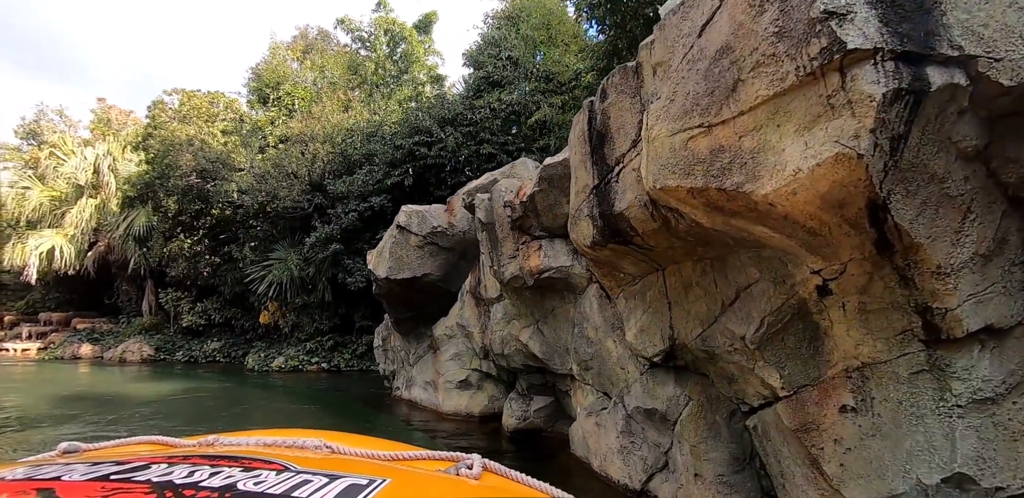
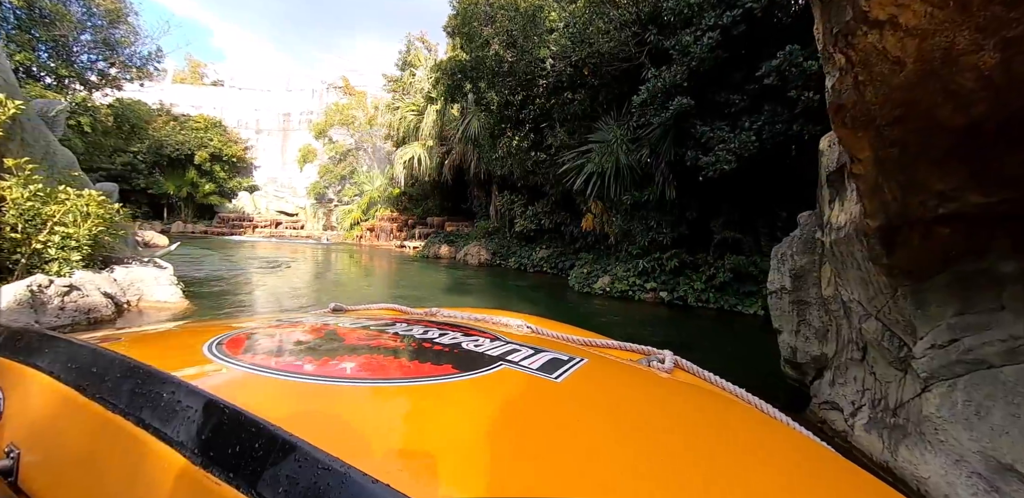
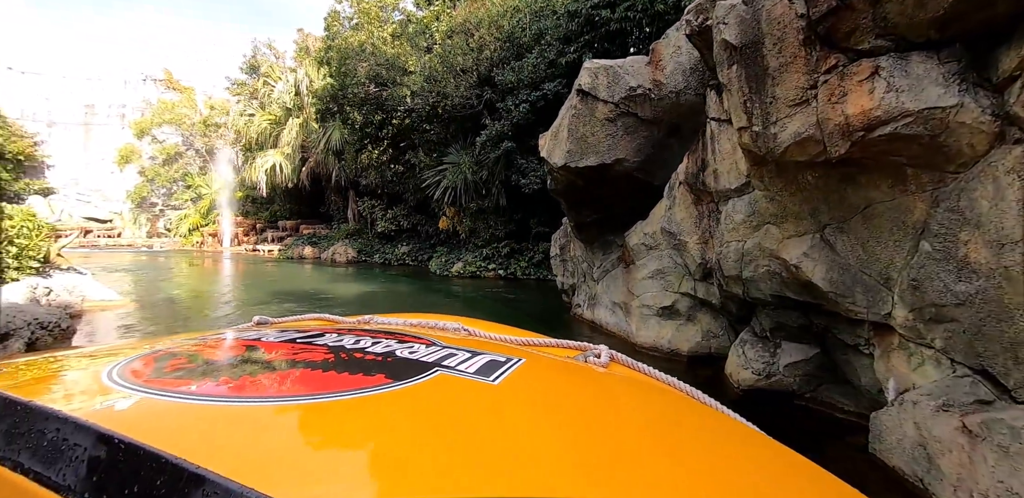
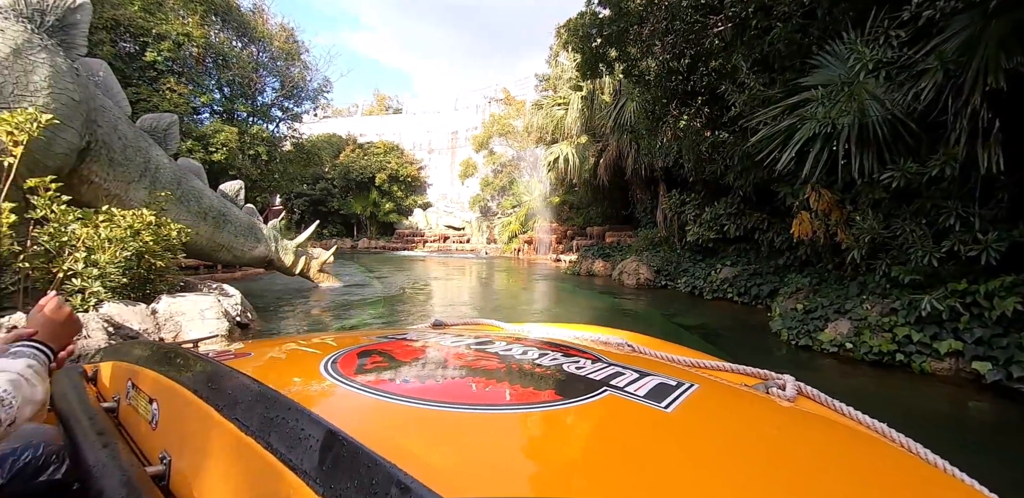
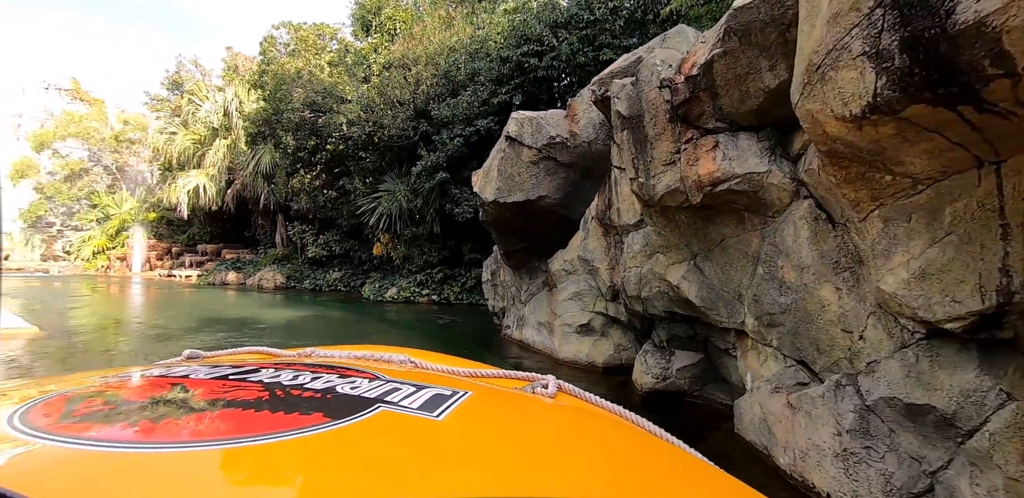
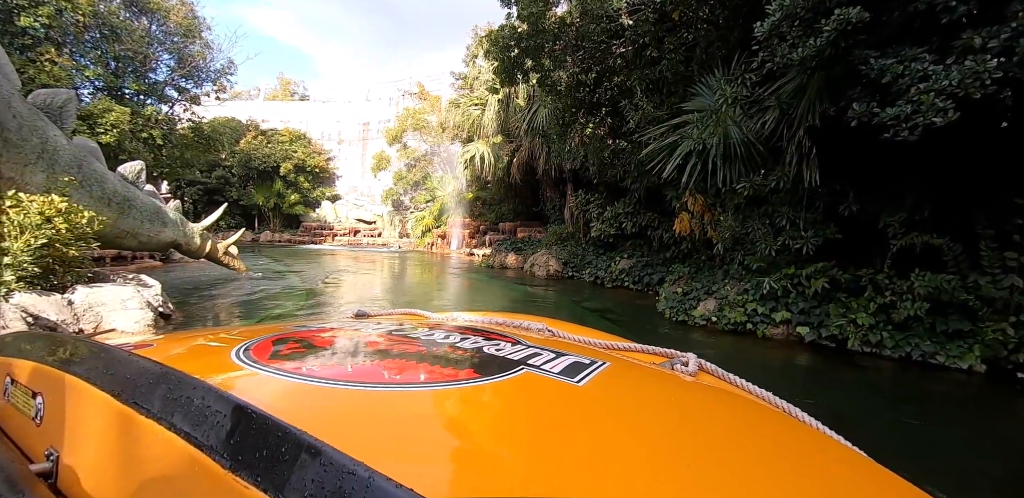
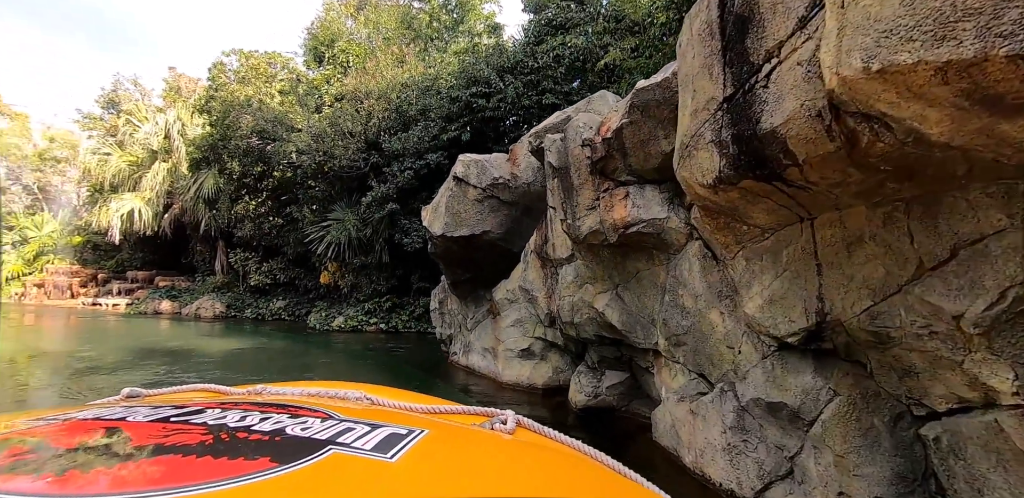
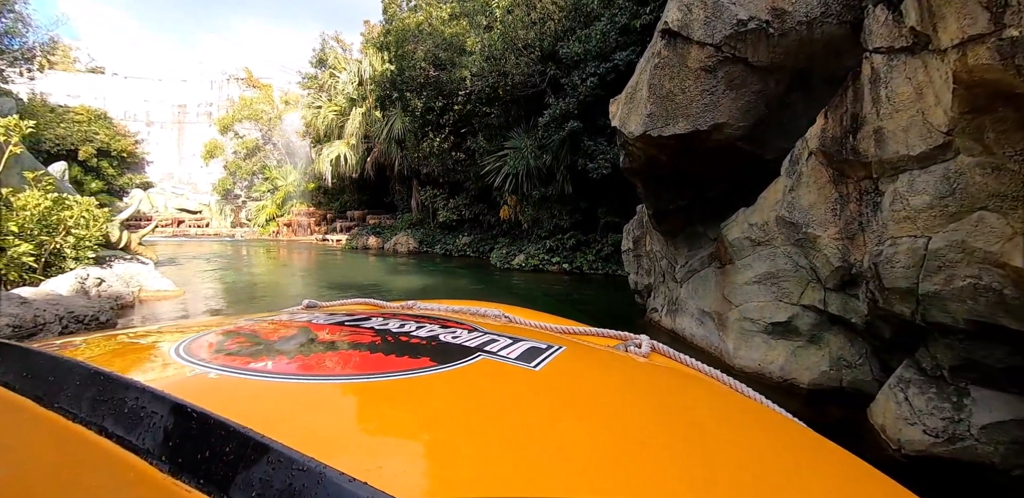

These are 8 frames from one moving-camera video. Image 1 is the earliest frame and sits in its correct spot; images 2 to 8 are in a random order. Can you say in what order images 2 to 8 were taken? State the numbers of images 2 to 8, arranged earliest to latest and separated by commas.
7, 5, 3, 8, 2, 6, 4
